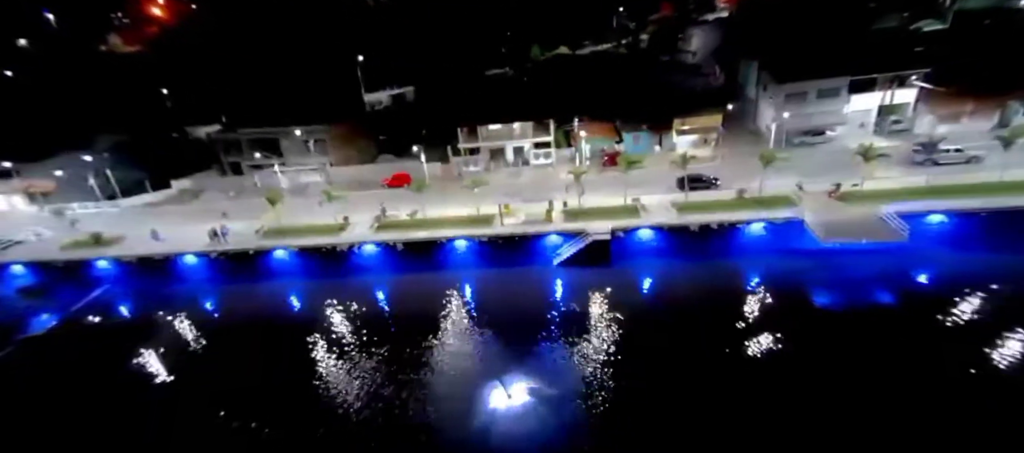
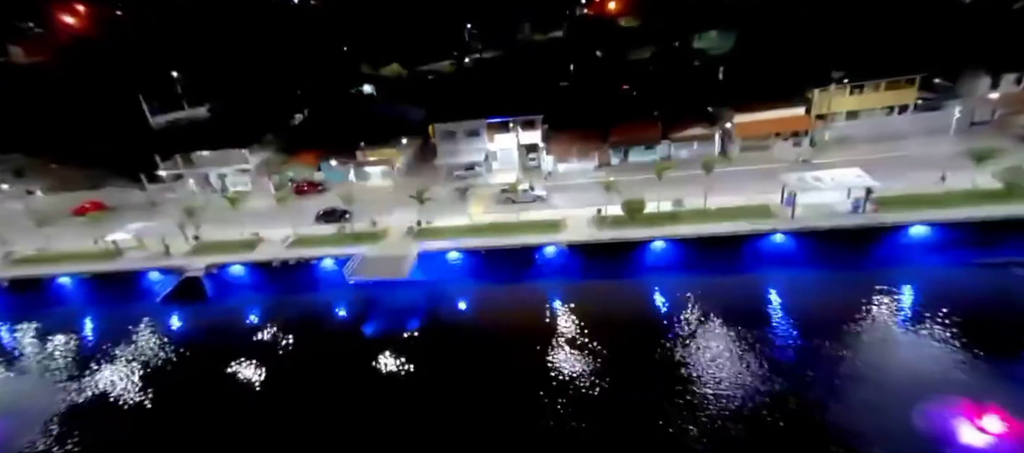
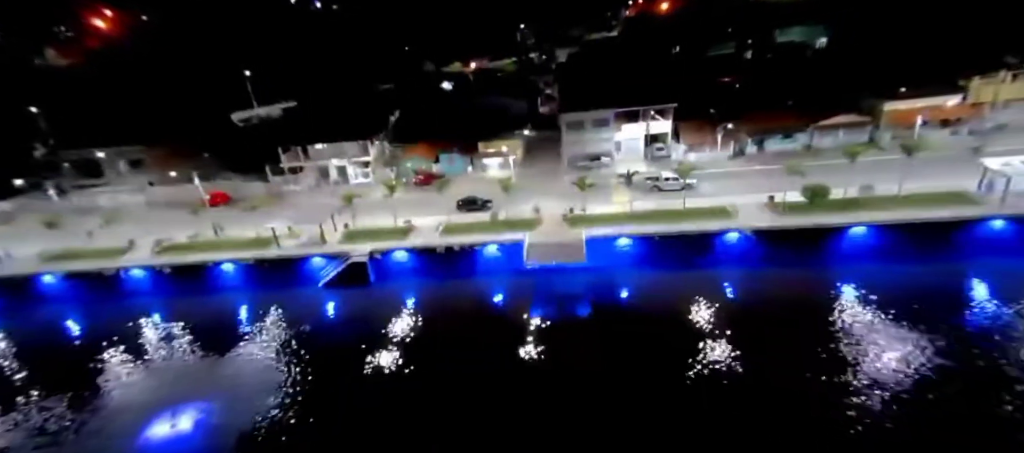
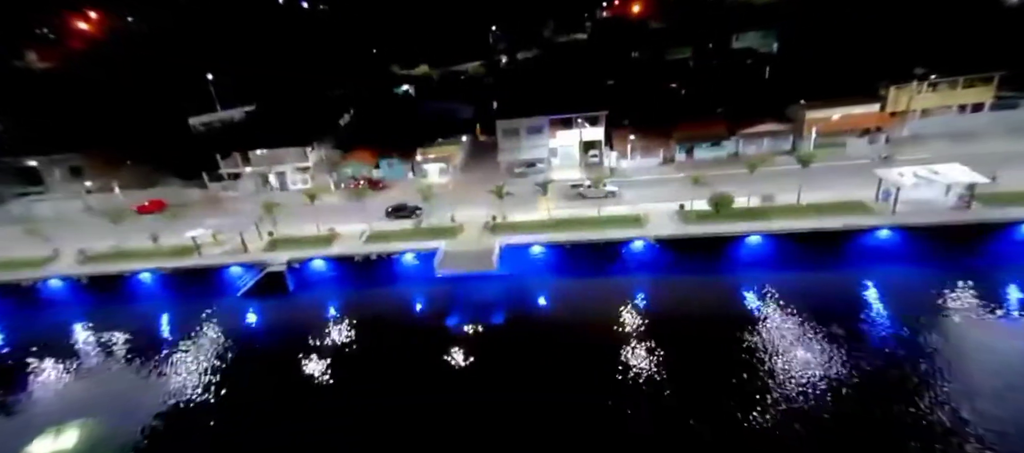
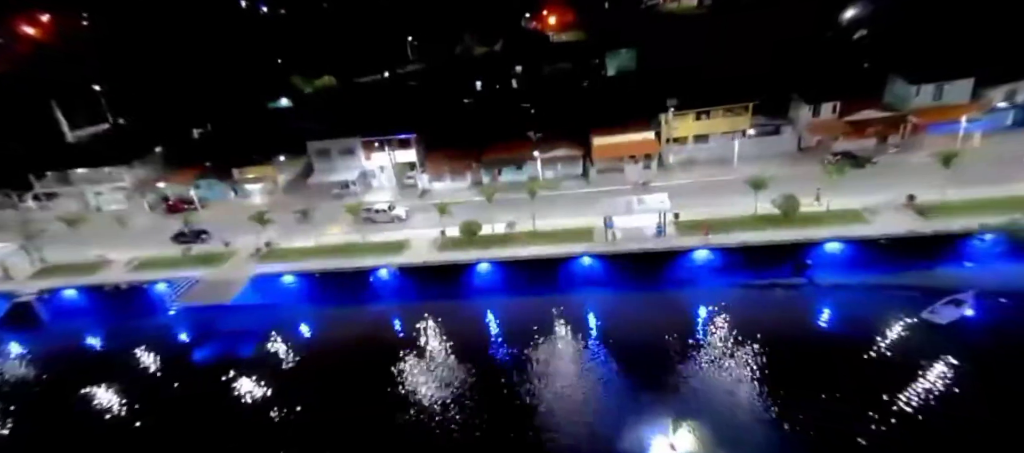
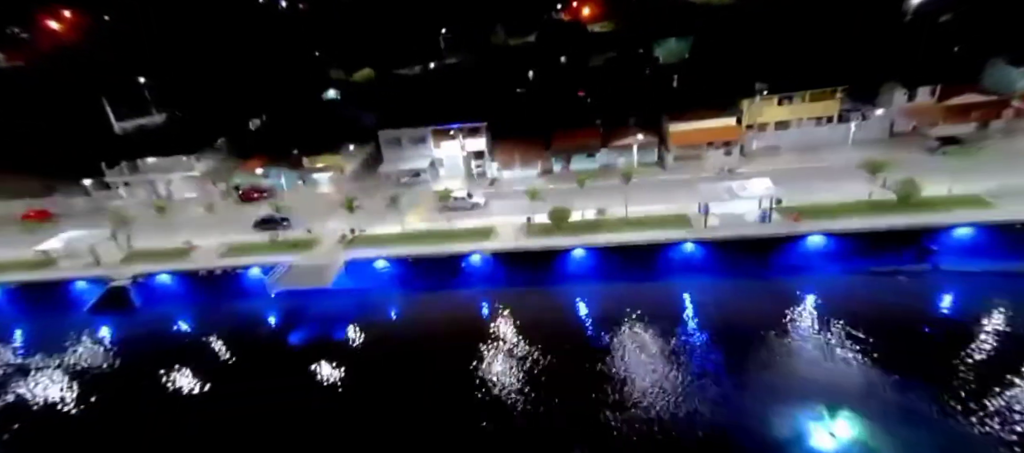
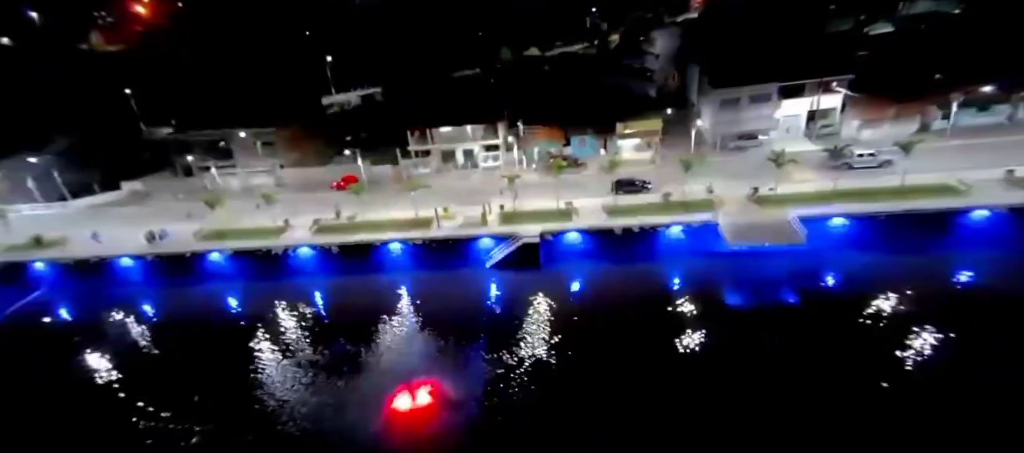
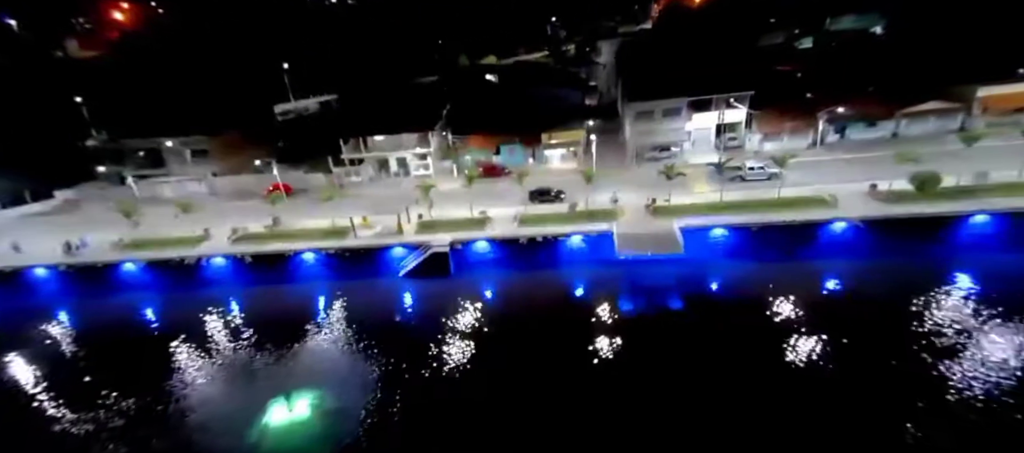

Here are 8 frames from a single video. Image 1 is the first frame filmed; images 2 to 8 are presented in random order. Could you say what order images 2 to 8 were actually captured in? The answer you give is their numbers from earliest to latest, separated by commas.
7, 8, 3, 4, 2, 6, 5
